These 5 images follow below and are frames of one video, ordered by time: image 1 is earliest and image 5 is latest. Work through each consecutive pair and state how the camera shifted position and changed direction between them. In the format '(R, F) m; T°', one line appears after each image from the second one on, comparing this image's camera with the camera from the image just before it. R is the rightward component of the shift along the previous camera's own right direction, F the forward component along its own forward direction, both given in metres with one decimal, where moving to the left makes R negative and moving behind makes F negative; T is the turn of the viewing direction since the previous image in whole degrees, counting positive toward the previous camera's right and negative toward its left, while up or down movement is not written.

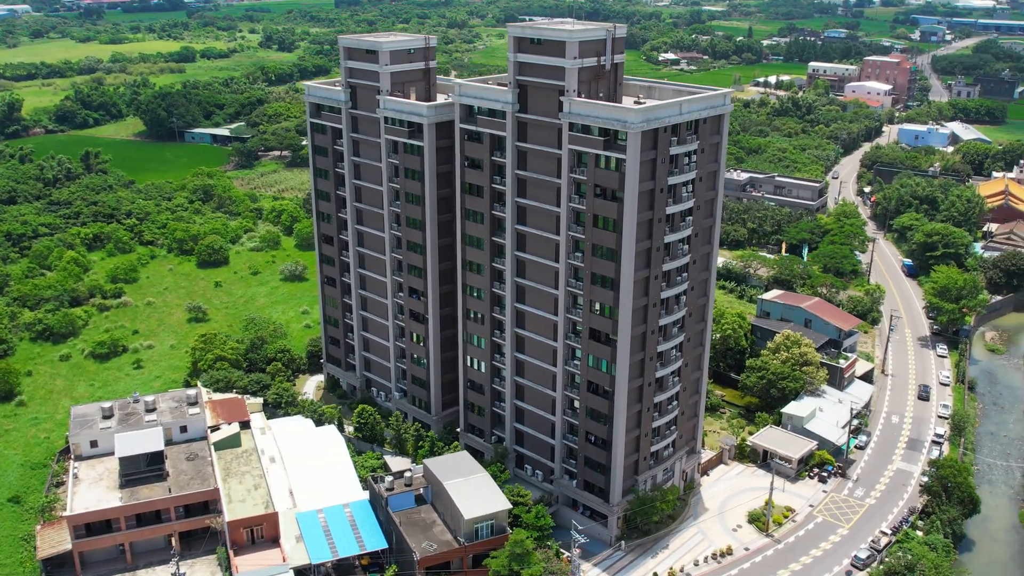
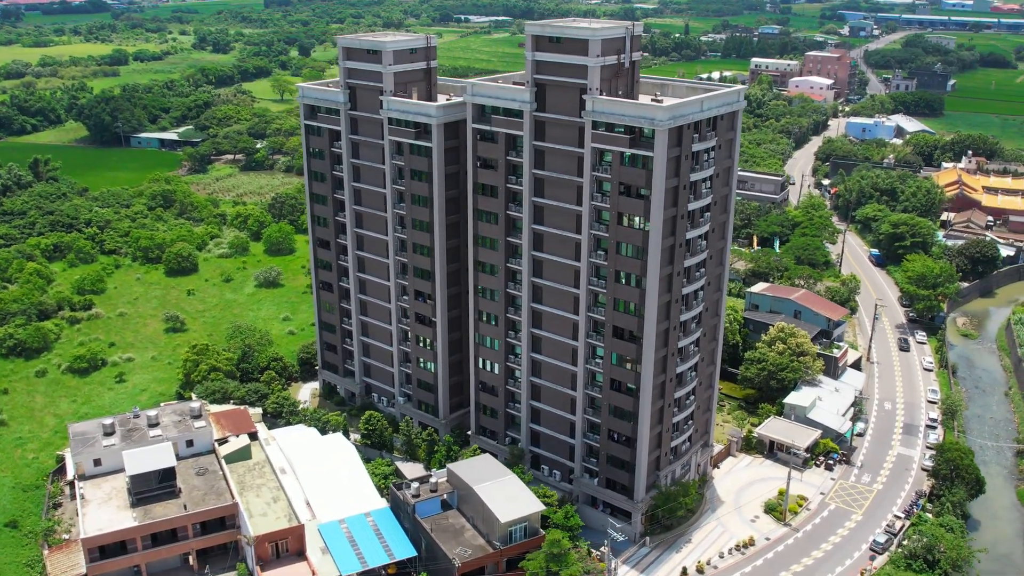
(-7.1, +0.7) m; +4°
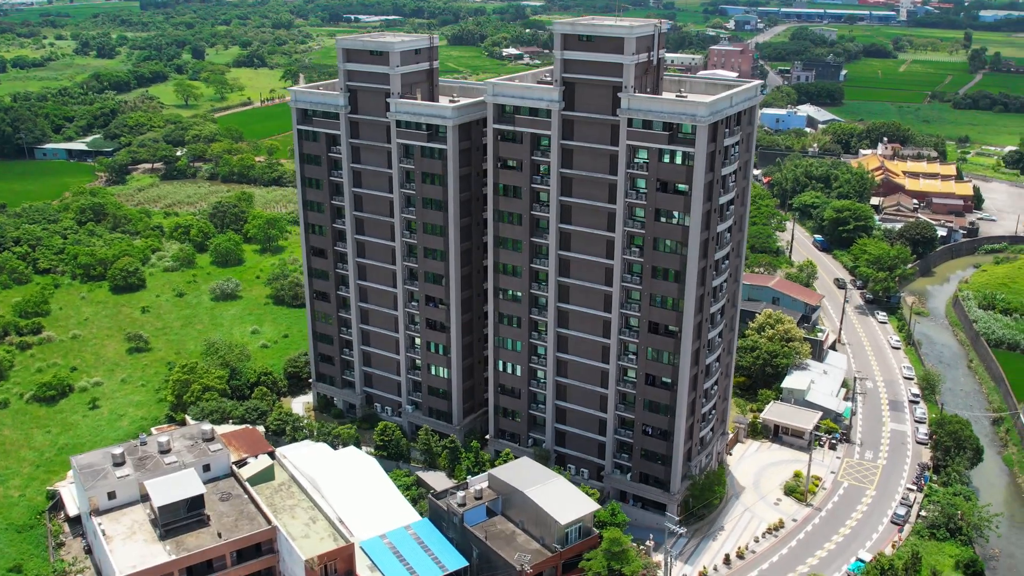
(-11.8, +1.4) m; +7°
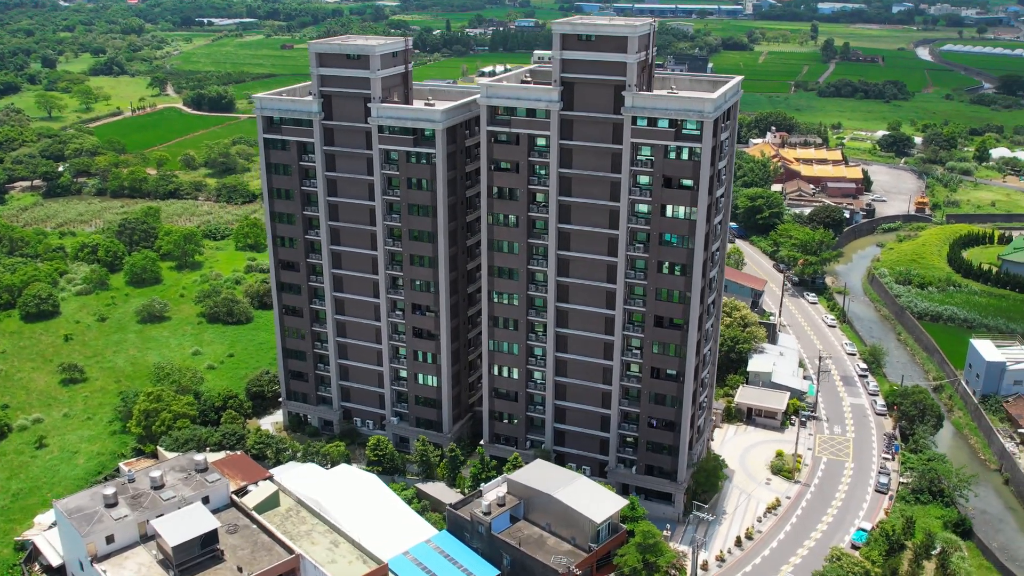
(-11.8, +1.5) m; +9°
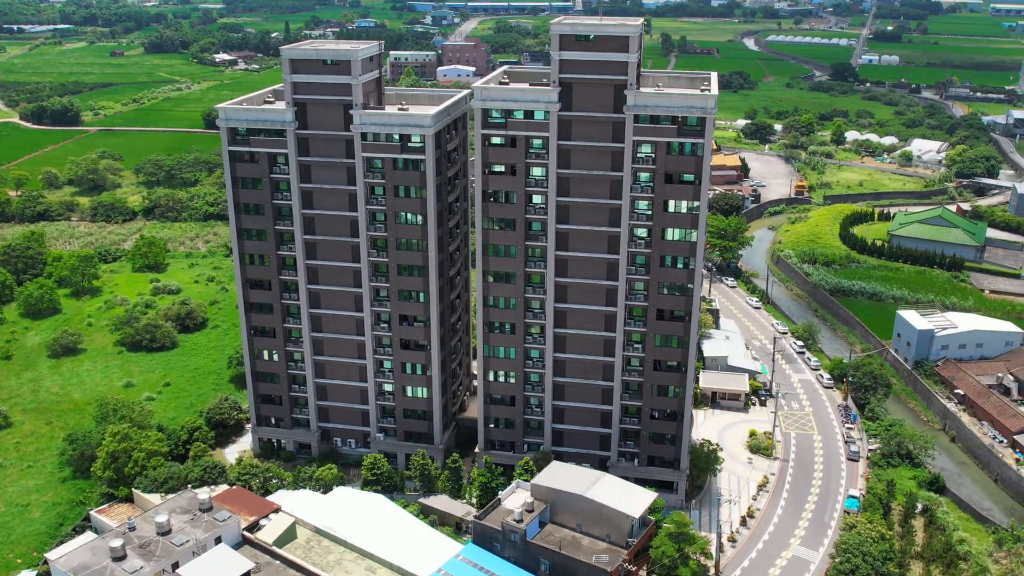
(-13.8, +2.0) m; +10°
